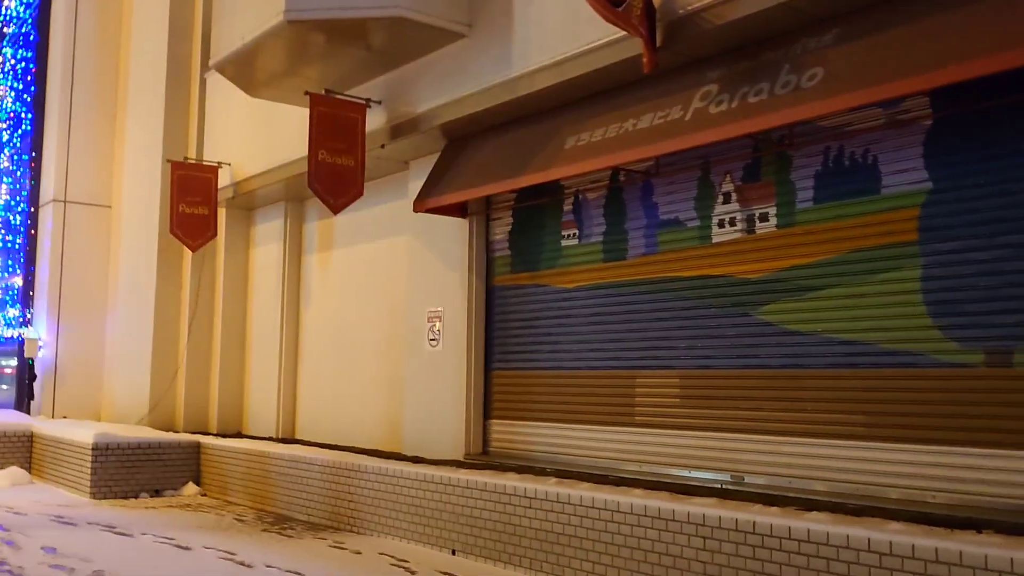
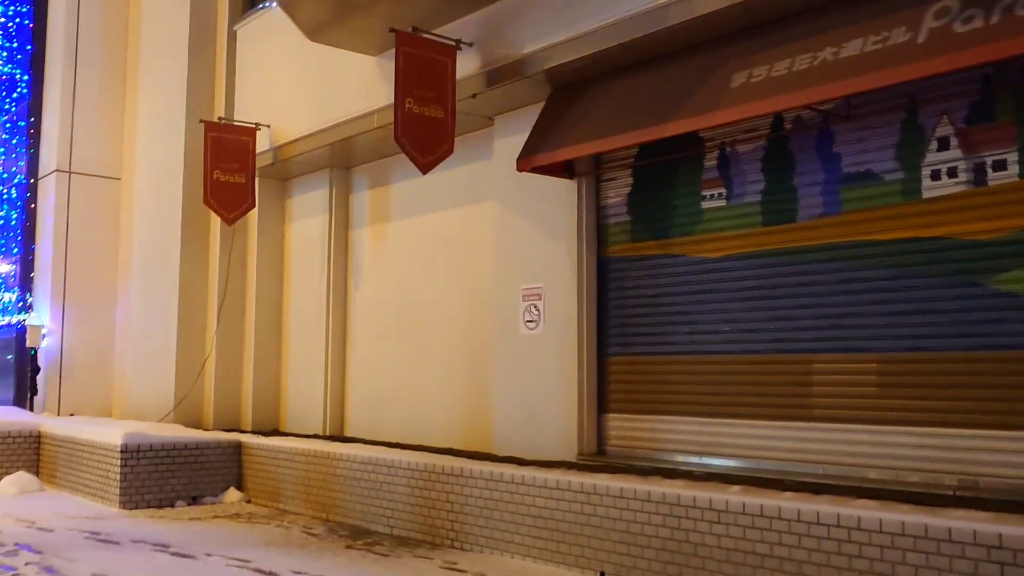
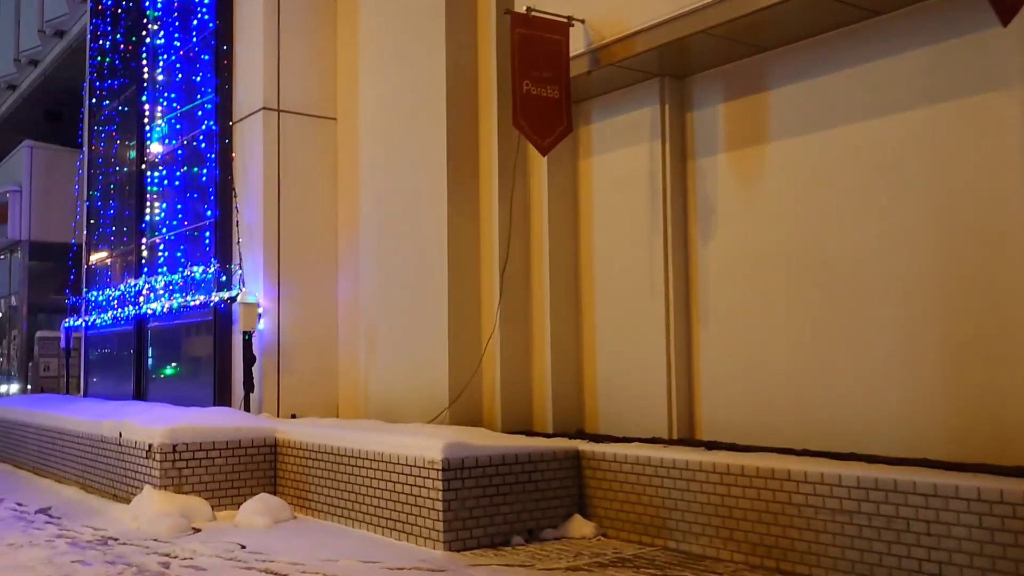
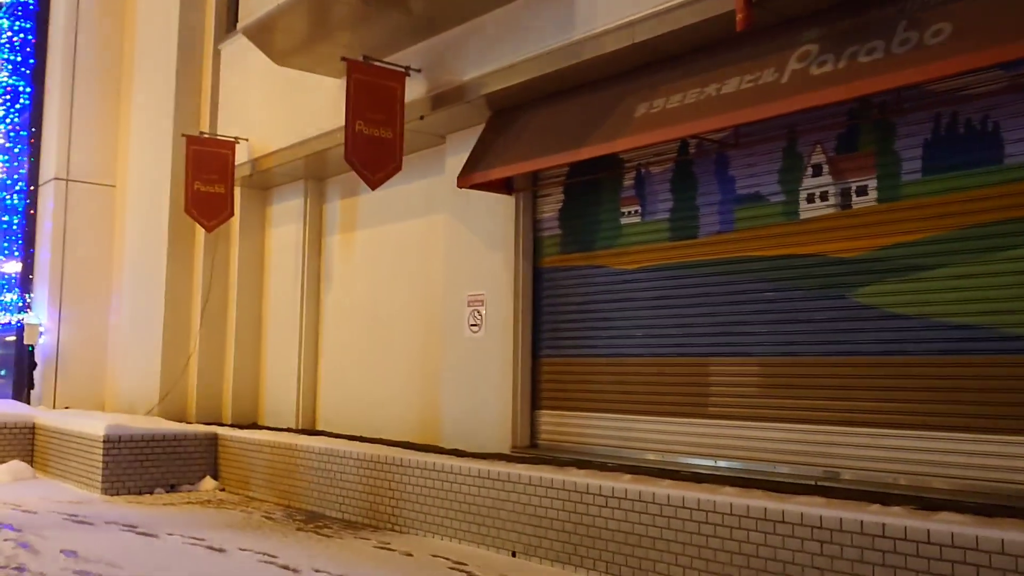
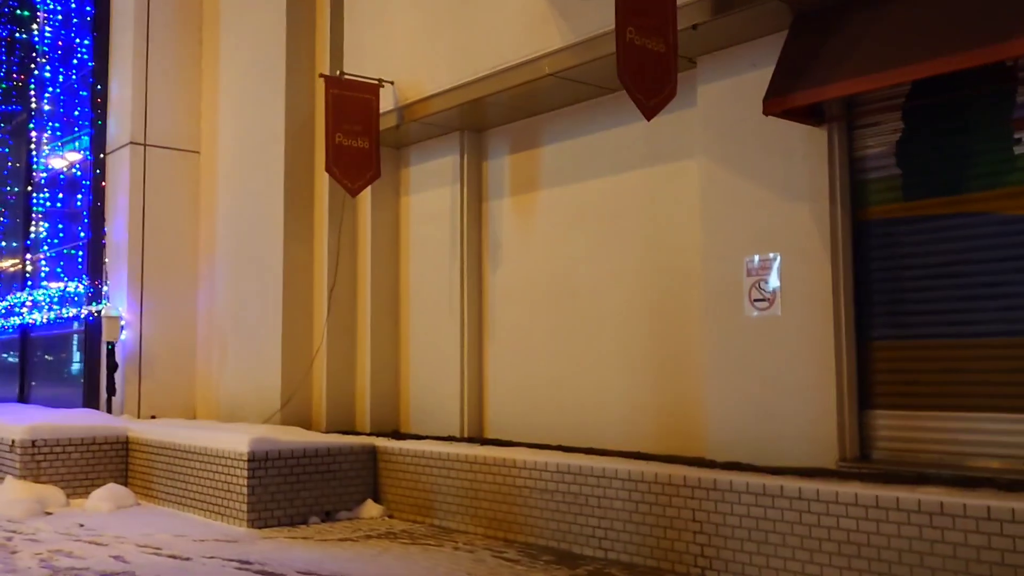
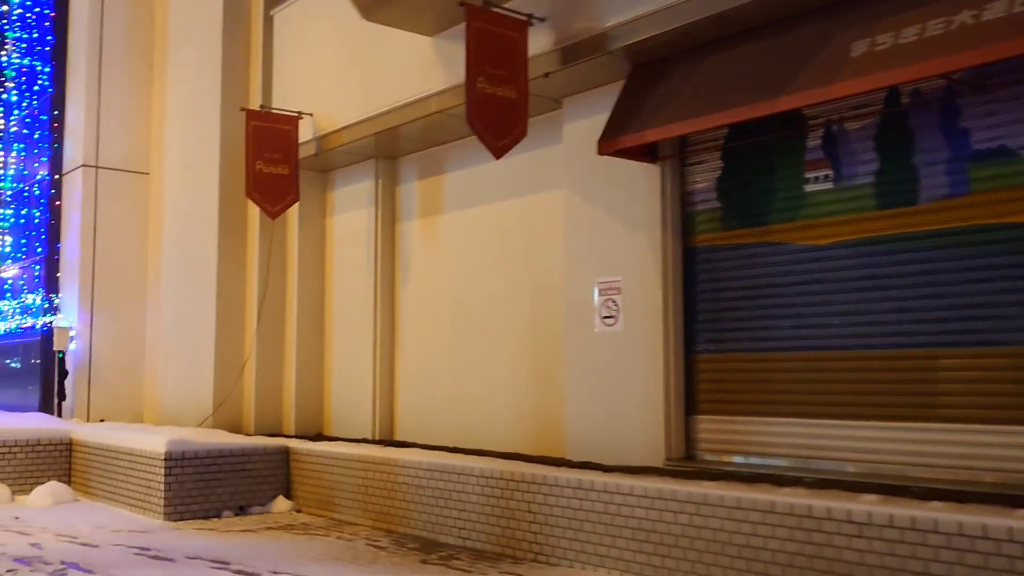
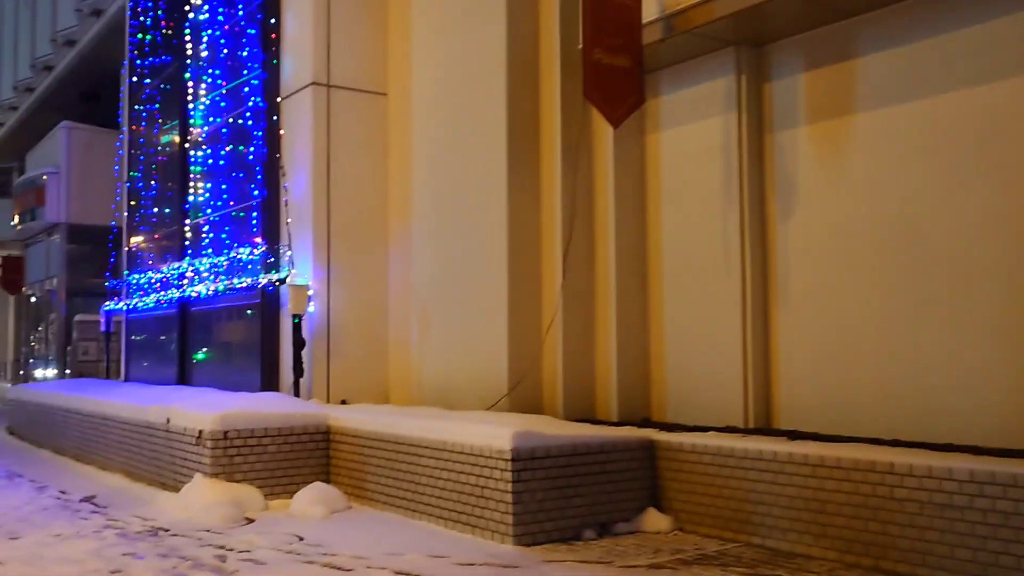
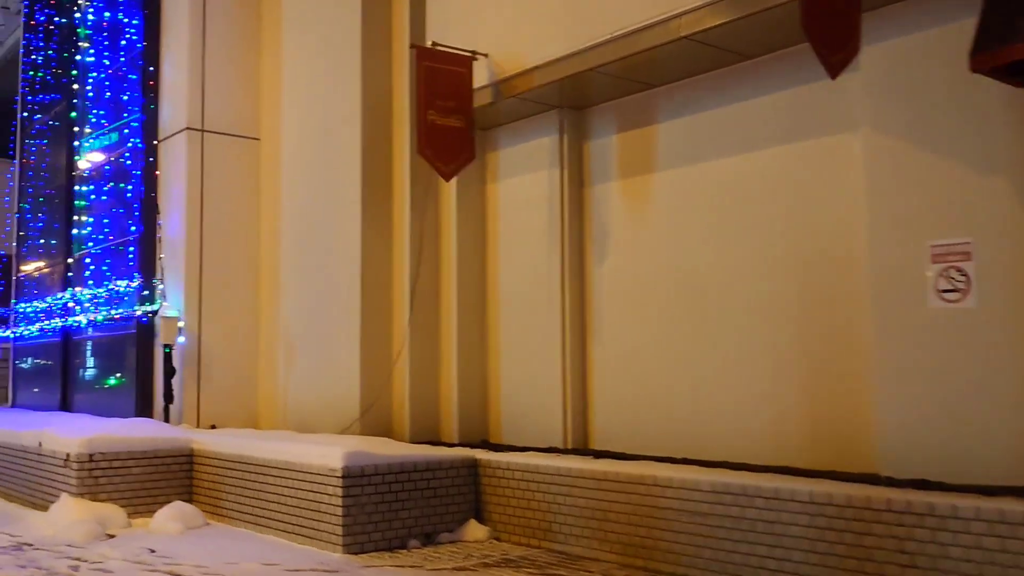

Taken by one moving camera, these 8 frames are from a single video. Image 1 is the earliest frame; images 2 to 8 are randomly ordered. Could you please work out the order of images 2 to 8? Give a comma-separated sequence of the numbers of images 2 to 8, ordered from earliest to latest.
4, 2, 6, 5, 8, 3, 7
